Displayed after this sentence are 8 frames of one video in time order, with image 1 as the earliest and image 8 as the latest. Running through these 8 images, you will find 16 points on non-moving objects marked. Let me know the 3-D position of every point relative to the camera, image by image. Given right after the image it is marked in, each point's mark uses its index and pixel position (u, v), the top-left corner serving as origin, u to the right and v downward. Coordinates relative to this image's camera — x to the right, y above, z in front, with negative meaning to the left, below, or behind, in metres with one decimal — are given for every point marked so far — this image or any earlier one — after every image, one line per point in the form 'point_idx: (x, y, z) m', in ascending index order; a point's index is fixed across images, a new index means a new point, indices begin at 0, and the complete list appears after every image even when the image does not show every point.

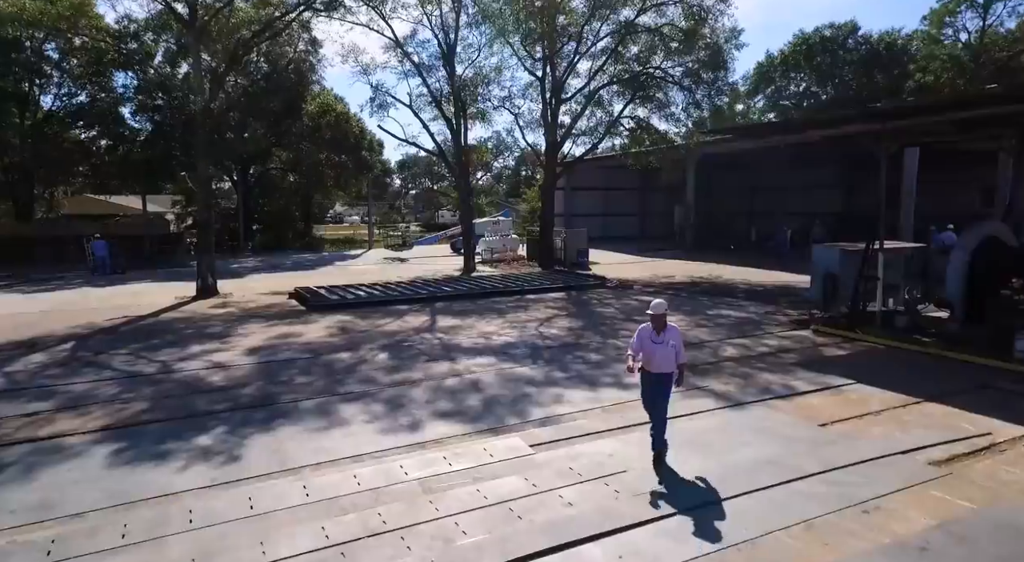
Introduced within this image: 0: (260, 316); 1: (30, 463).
0: (-5.9, -0.8, +13.3) m
1: (-4.5, -1.7, +5.4) m
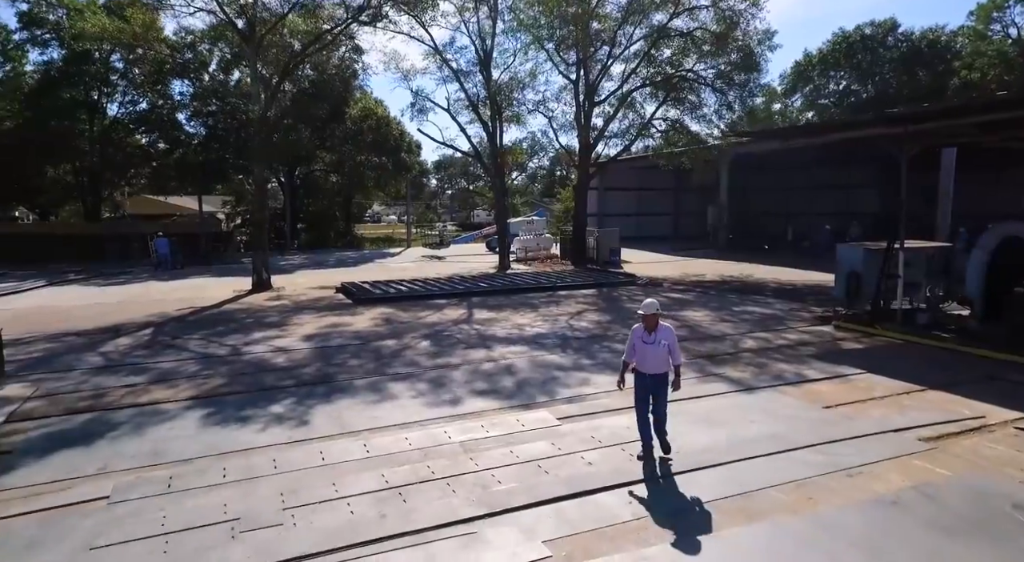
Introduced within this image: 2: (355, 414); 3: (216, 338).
0: (-5.1, -0.7, +14.4) m
1: (-4.2, -1.6, +6.5) m
2: (-1.8, -1.6, +6.7) m
3: (-5.6, -1.1, +10.8) m
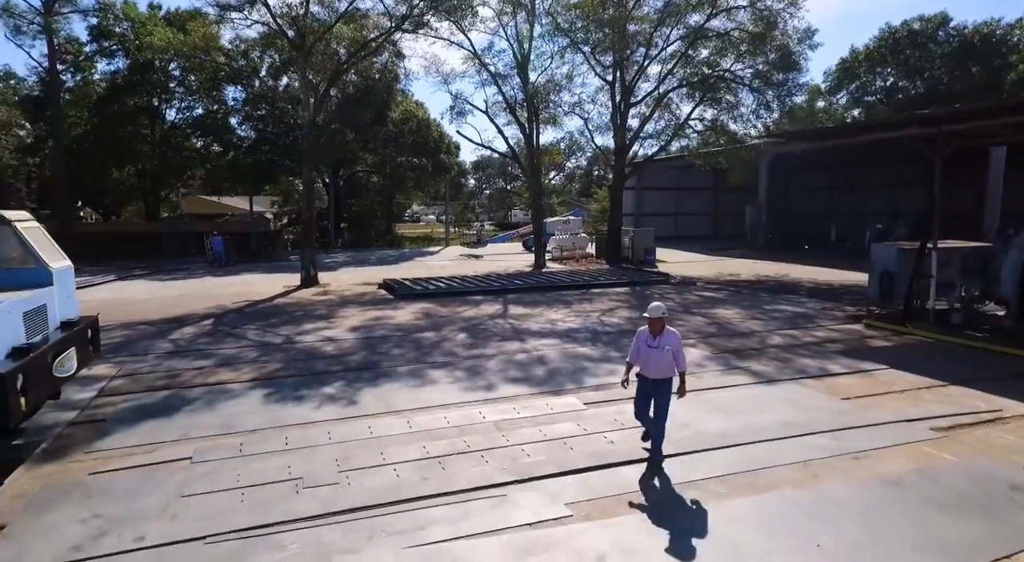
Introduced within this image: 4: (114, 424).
0: (-4.2, -0.6, +15.3) m
1: (-3.8, -1.5, +7.3) m
2: (-1.5, -1.5, +7.3) m
3: (-4.9, -1.0, +11.7) m
4: (-4.4, -1.6, +6.4) m
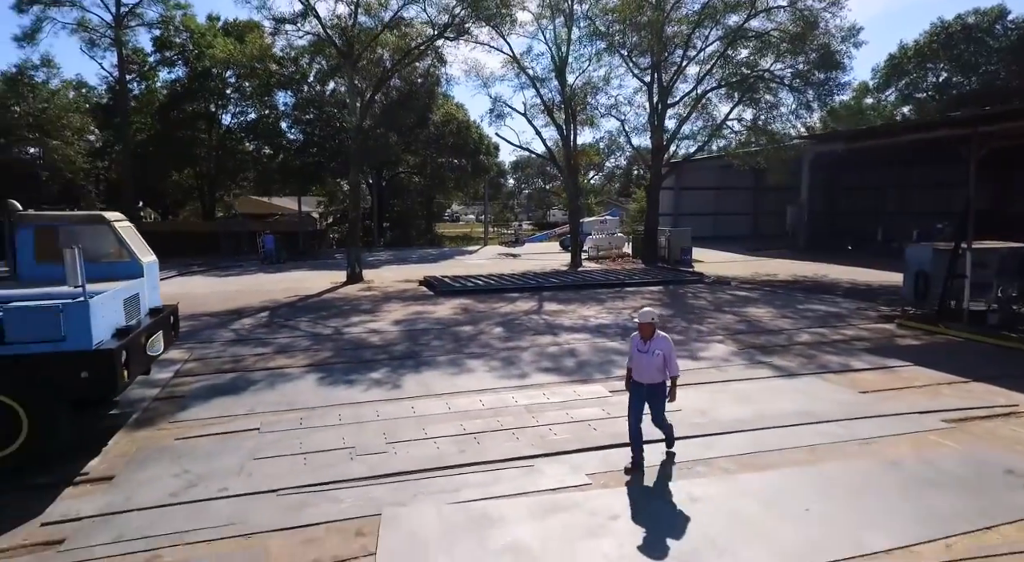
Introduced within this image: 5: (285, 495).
0: (-3.2, -0.5, +16.1) m
1: (-3.4, -1.4, +8.1) m
2: (-1.0, -1.4, +8.0) m
3: (-4.2, -0.9, +12.6) m
4: (-4.0, -1.5, +7.3) m
5: (-1.9, -1.8, +4.8) m
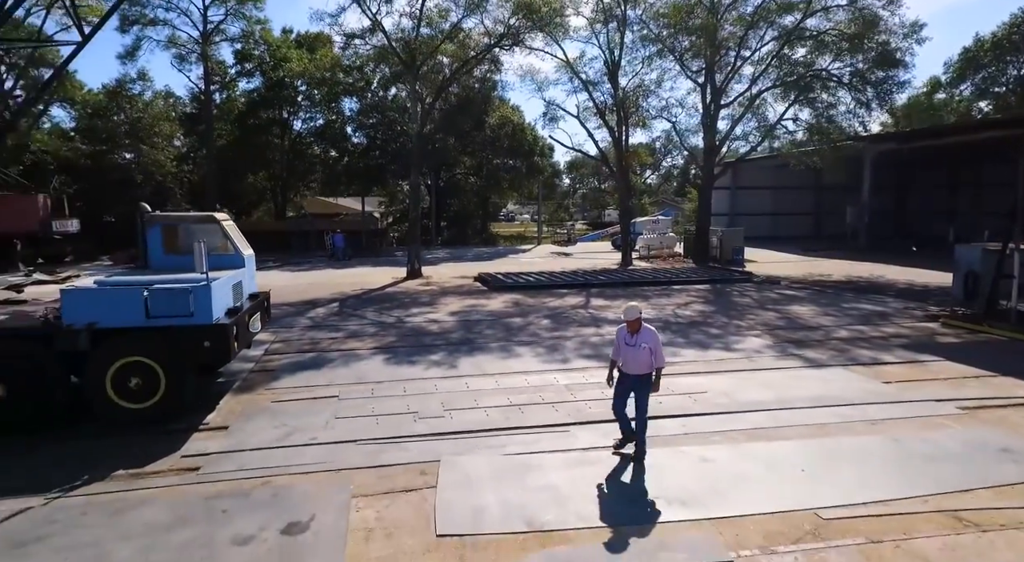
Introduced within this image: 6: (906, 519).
0: (-1.7, -0.3, +17.2) m
1: (-2.7, -1.3, +9.3) m
2: (-0.3, -1.3, +9.0) m
3: (-3.0, -0.7, +13.8) m
4: (-3.4, -1.4, +8.5) m
5: (-1.5, -1.7, +5.8) m
6: (+2.9, -1.8, +4.3) m
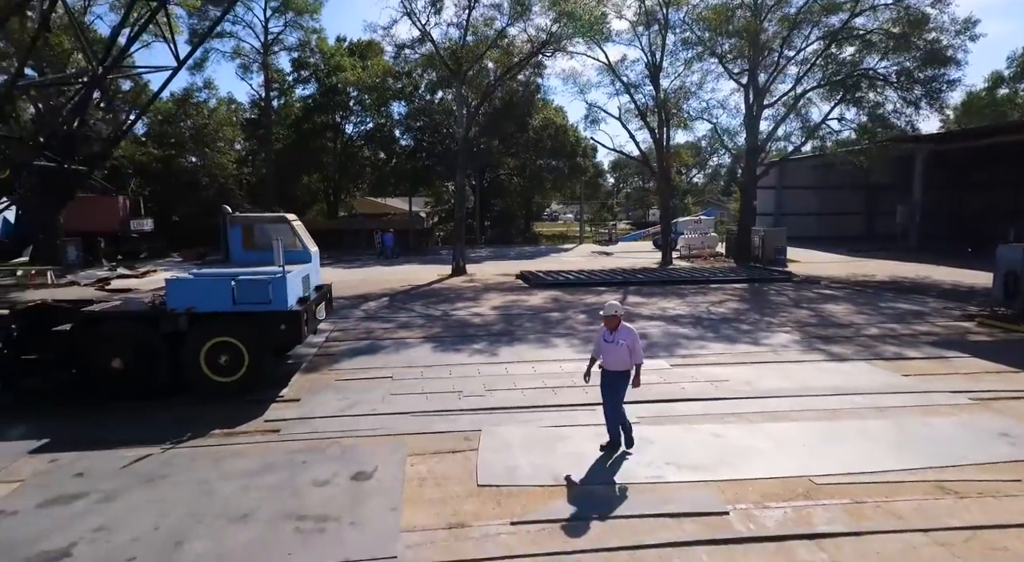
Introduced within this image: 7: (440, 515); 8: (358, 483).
0: (-0.5, -0.2, +18.1) m
1: (-2.1, -1.2, +10.2) m
2: (+0.3, -1.2, +9.7) m
3: (-2.0, -0.6, +14.8) m
4: (-2.8, -1.3, +9.5) m
5: (-1.1, -1.6, +6.7) m
6: (+3.2, -1.7, +4.8) m
7: (-0.6, -1.8, +4.4) m
8: (-1.3, -1.8, +4.9) m
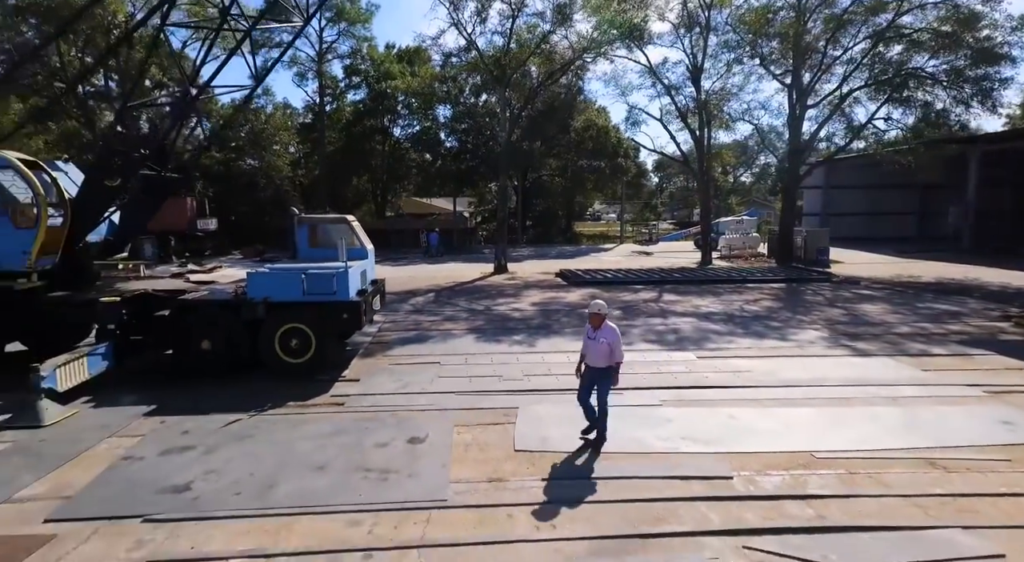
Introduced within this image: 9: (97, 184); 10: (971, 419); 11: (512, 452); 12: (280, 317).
0: (+0.8, -0.2, +18.8) m
1: (-1.3, -1.1, +11.1) m
2: (+1.0, -1.2, +10.5) m
3: (-1.0, -0.5, +15.7) m
4: (-2.2, -1.2, +10.5) m
5: (-0.6, -1.5, +7.5) m
6: (+3.5, -1.7, +5.3) m
7: (-0.3, -1.8, +5.2) m
8: (-1.0, -1.7, +5.8) m
9: (-7.5, +1.7, +10.4) m
10: (+5.1, -1.5, +6.3) m
11: (0.0, -1.7, +5.7) m
12: (-3.3, -0.5, +8.2) m
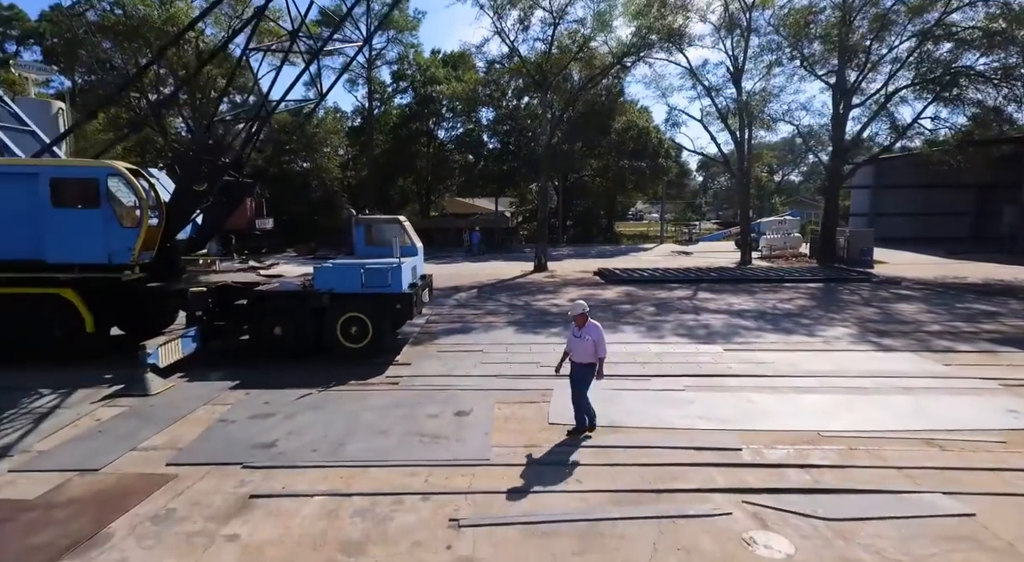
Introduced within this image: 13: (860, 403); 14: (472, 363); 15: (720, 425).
0: (+2.2, -0.1, +19.5) m
1: (-0.5, -1.0, +12.0) m
2: (+1.7, -1.1, +11.1) m
3: (+0.1, -0.4, +16.5) m
4: (-1.4, -1.1, +11.4) m
5: (-0.1, -1.4, +8.3) m
6: (+3.9, -1.6, +5.9) m
7: (+0.1, -1.7, +6.0) m
8: (-0.6, -1.6, +6.7) m
9: (-6.7, +1.9, +11.7) m
10: (+5.5, -1.5, +6.7) m
11: (+0.4, -1.6, +6.5) m
12: (-2.7, -0.4, +9.2) m
13: (+4.3, -1.5, +7.0) m
14: (-0.7, -1.3, +9.3) m
15: (+2.3, -1.6, +6.3) m
